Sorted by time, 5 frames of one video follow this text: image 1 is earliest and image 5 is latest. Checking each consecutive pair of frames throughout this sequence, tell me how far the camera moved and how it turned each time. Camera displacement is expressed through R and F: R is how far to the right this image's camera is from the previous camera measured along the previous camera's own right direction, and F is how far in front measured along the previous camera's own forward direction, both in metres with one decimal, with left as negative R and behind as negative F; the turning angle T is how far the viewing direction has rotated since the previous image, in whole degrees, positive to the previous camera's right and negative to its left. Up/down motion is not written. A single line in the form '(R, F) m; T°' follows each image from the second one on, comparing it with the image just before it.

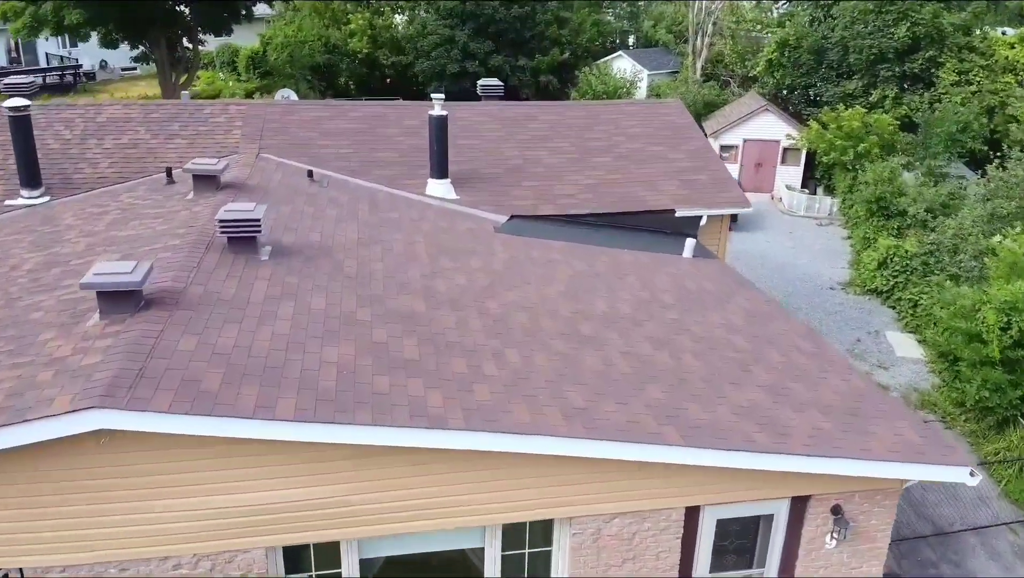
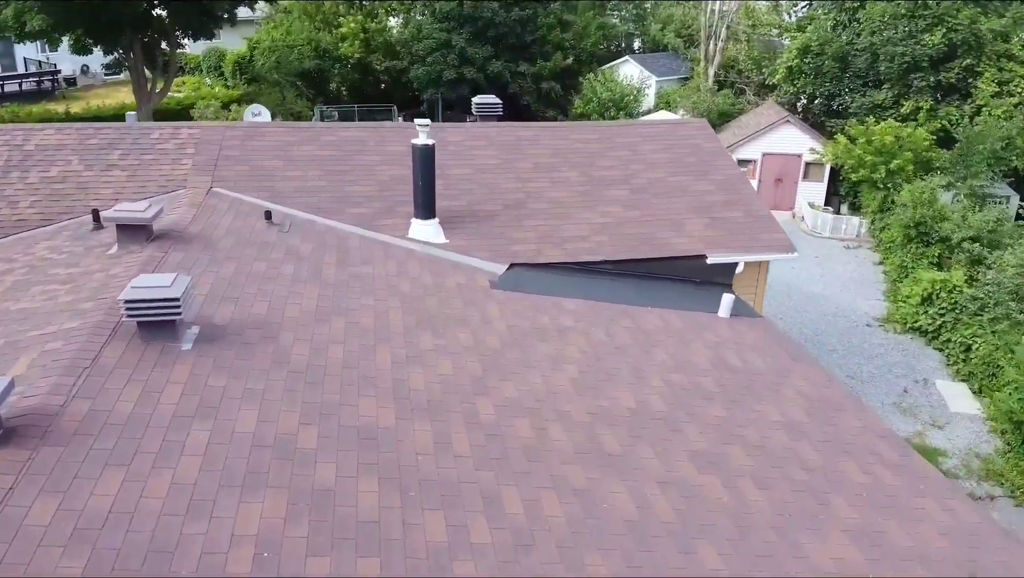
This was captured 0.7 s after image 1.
(0.0, +1.7) m; 0°
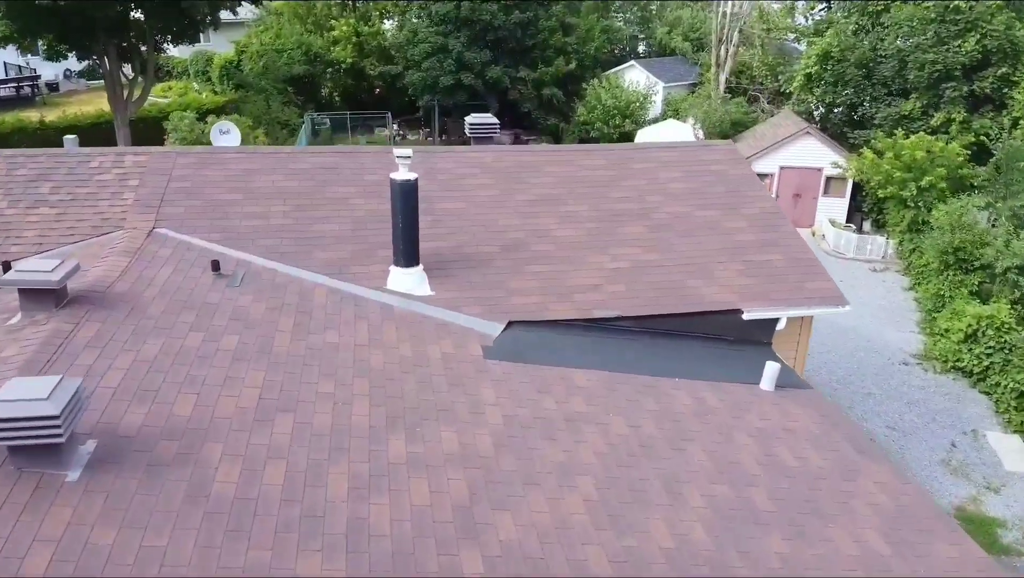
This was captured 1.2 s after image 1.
(0.0, +1.4) m; 0°
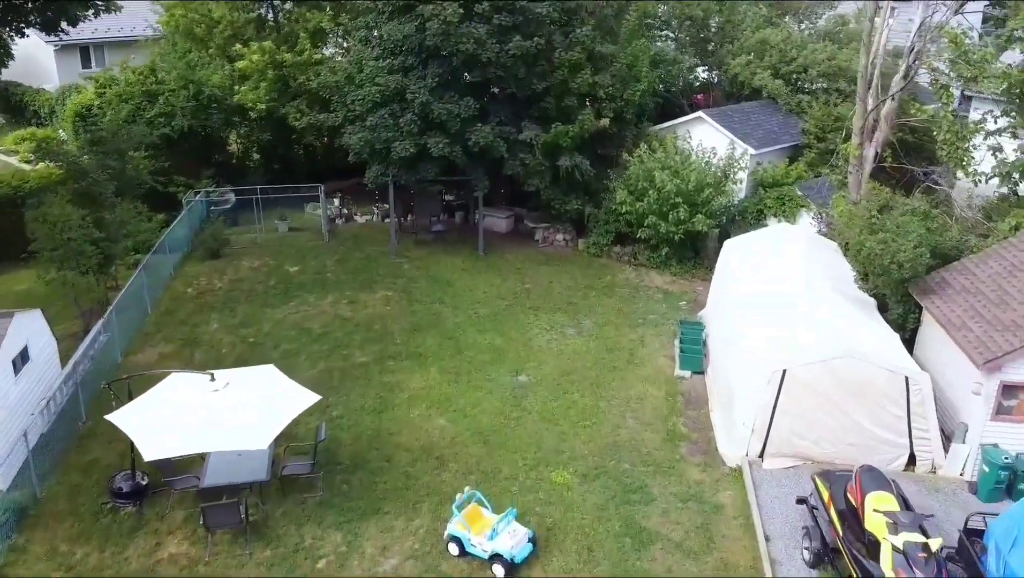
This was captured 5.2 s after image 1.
(0.0, +10.2) m; 0°
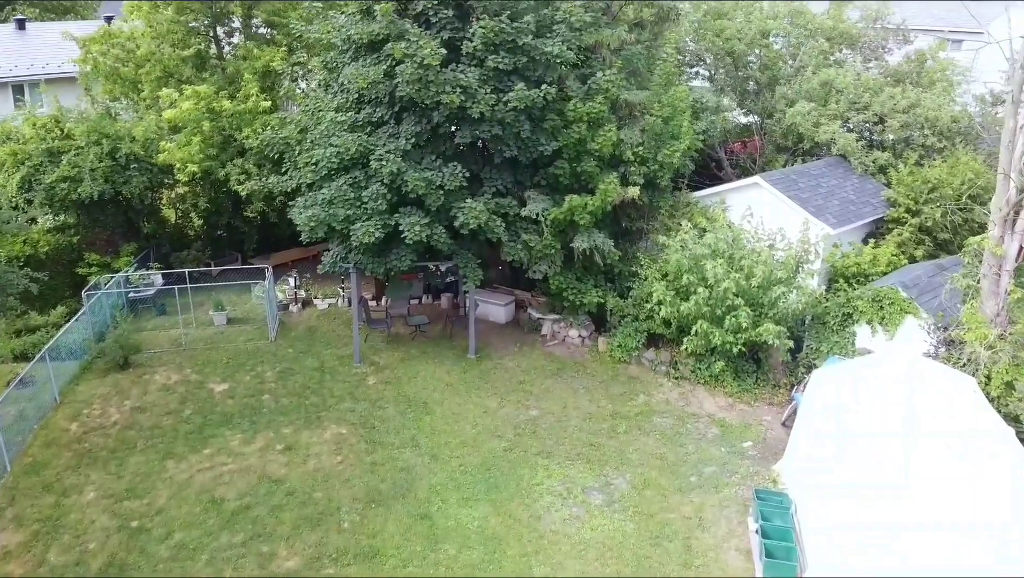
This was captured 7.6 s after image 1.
(0.0, +4.2) m; 0°
